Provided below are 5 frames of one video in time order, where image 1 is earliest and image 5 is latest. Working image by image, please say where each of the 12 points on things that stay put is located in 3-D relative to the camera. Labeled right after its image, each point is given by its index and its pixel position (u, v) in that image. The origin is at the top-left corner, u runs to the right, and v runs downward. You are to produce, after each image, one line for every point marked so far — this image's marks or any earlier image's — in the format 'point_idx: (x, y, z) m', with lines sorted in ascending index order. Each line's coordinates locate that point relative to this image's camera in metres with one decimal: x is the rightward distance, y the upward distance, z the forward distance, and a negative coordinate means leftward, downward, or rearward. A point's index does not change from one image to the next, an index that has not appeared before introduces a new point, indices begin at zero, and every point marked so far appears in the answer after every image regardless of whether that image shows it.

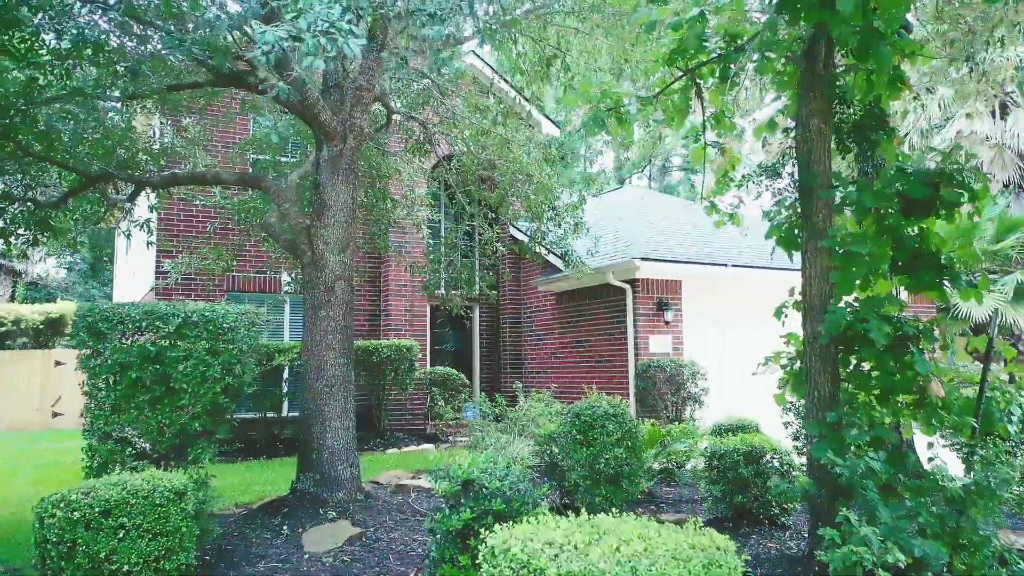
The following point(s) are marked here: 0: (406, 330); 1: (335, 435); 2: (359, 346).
0: (-1.7, -0.7, +11.6) m
1: (-1.4, -1.2, +5.7) m
2: (-2.3, -0.9, +10.6) m
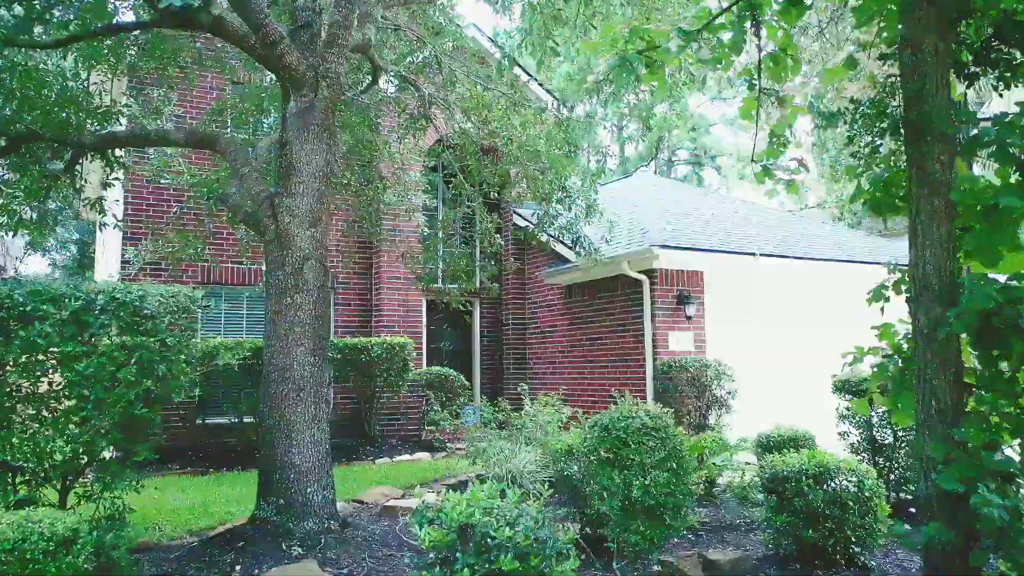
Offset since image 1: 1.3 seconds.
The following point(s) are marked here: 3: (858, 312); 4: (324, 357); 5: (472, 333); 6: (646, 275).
0: (-1.7, -0.6, +10.5) m
1: (-1.4, -1.1, +4.6) m
2: (-2.2, -0.8, +9.6) m
3: (+5.6, -0.4, +11.2) m
4: (-1.3, -0.5, +4.9) m
5: (-0.7, -0.7, +11.8) m
6: (+1.8, +0.2, +9.4) m
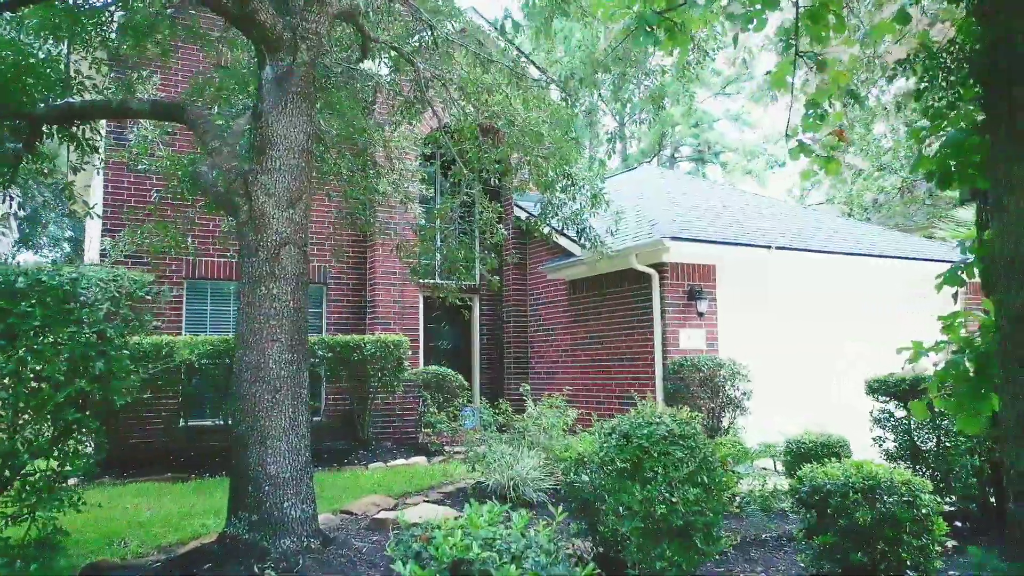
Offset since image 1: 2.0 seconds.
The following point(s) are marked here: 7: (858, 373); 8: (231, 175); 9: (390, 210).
0: (-1.6, -0.5, +10.0) m
1: (-1.3, -1.0, +4.1) m
2: (-2.2, -0.7, +9.0) m
3: (+5.6, -0.3, +10.7) m
4: (-1.3, -0.4, +4.4) m
5: (-0.7, -0.7, +11.3) m
6: (+1.8, +0.2, +8.9) m
7: (+5.0, -1.2, +10.3) m
8: (-1.8, +0.7, +4.5) m
9: (-1.6, +1.0, +9.3) m
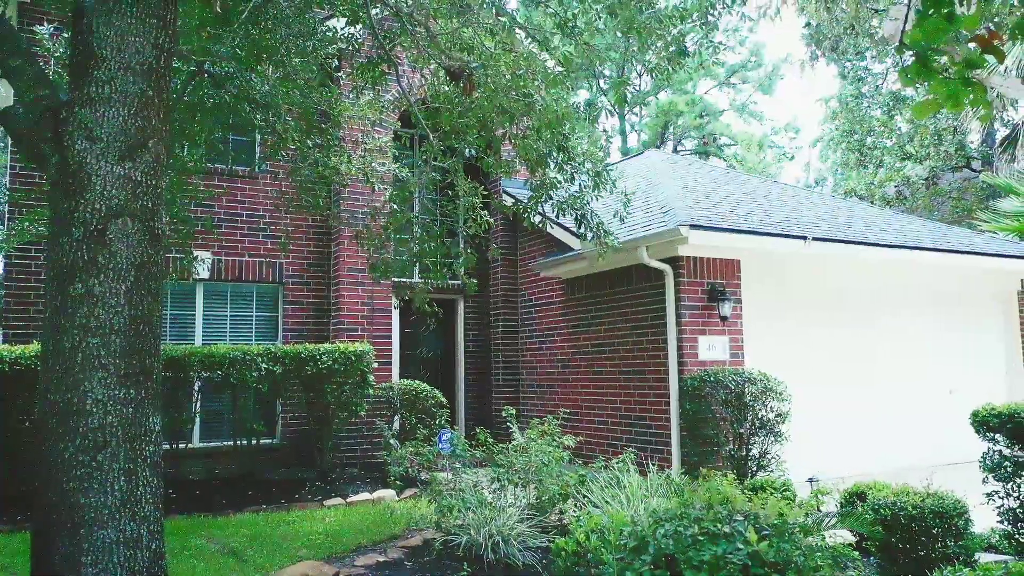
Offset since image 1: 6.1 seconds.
0: (-1.8, -0.5, +8.5) m
1: (-1.5, -1.0, +2.6) m
2: (-2.4, -0.7, +7.5) m
3: (+5.4, -0.3, +9.2) m
4: (-1.5, -0.4, +2.9) m
5: (-0.8, -0.7, +9.8) m
6: (+1.6, +0.2, +7.4) m
7: (+4.8, -1.2, +8.8) m
8: (-1.9, +0.7, +3.0) m
9: (-1.7, +1.0, +7.8) m
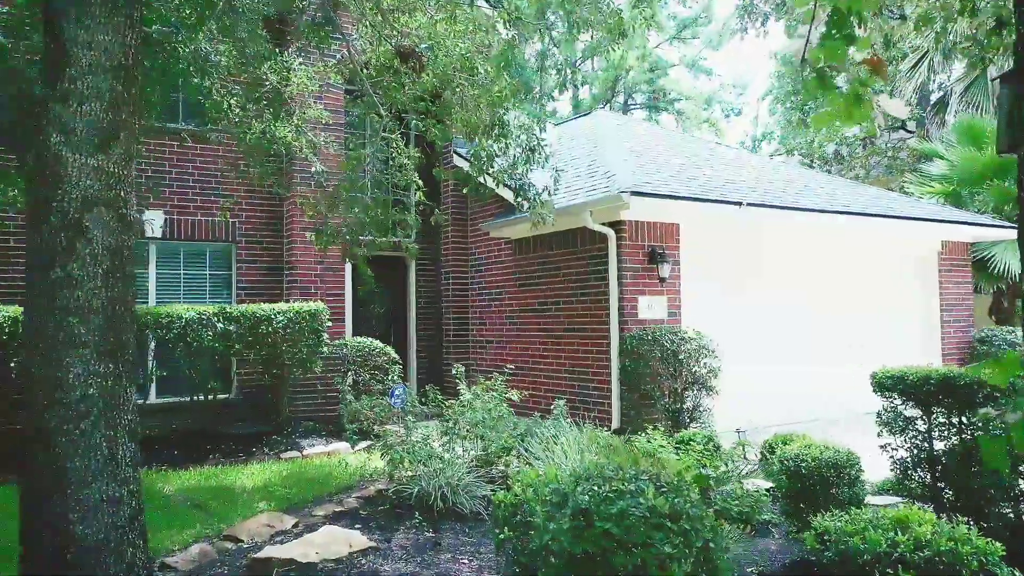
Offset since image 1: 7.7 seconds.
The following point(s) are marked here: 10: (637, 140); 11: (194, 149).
0: (-2.4, 0.0, +8.7) m
1: (-1.7, -0.9, +2.9) m
2: (-2.9, -0.3, +7.7) m
3: (+4.8, +0.2, +9.9) m
4: (-1.7, -0.3, +3.1) m
5: (-1.5, -0.1, +10.0) m
6: (+1.1, +0.6, +7.8) m
7: (+4.2, -0.7, +9.5) m
8: (-2.2, +0.8, +3.1) m
9: (-2.3, +1.5, +7.8) m
10: (+1.8, +2.1, +10.0) m
11: (-3.7, +1.6, +8.3) m
